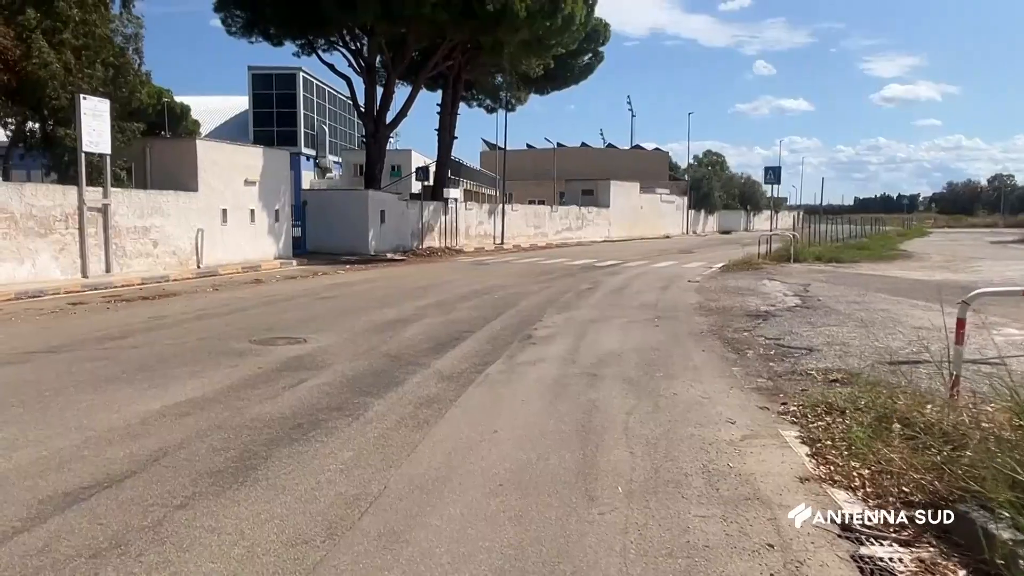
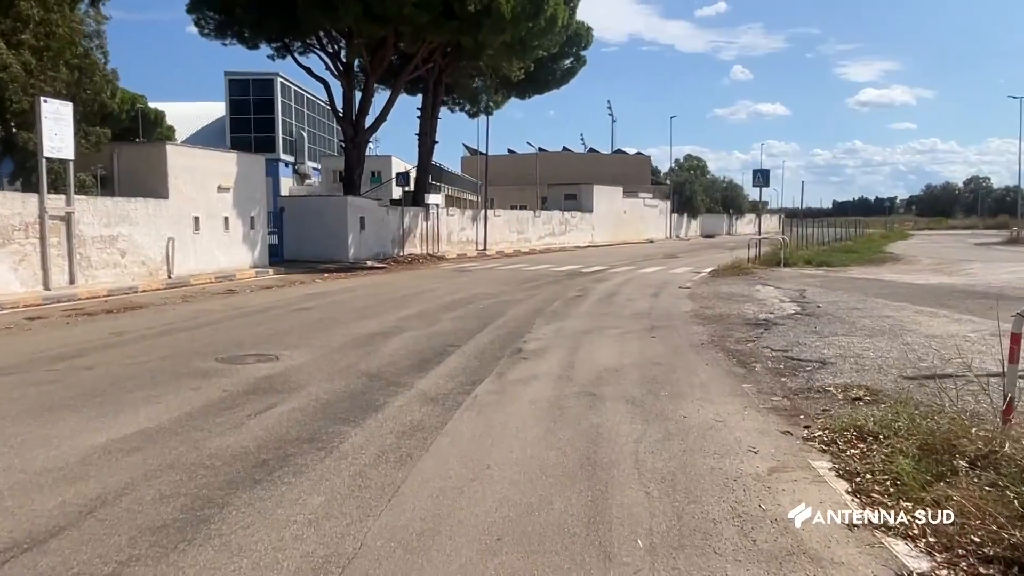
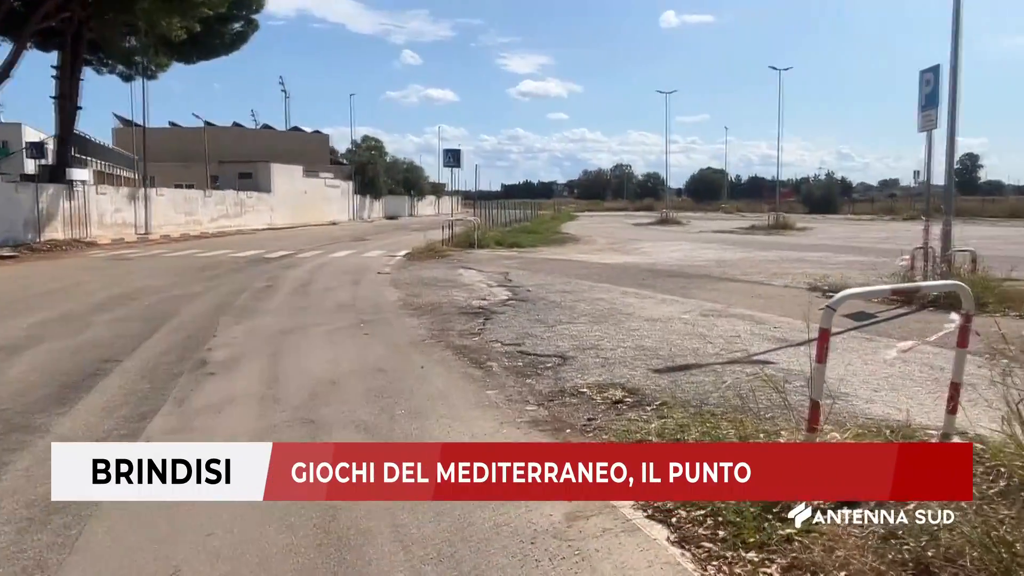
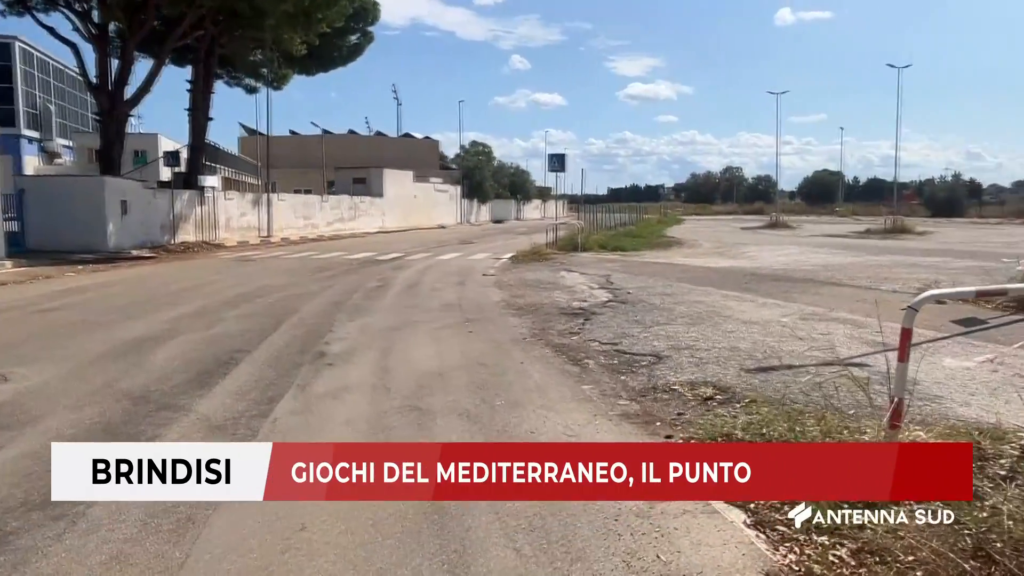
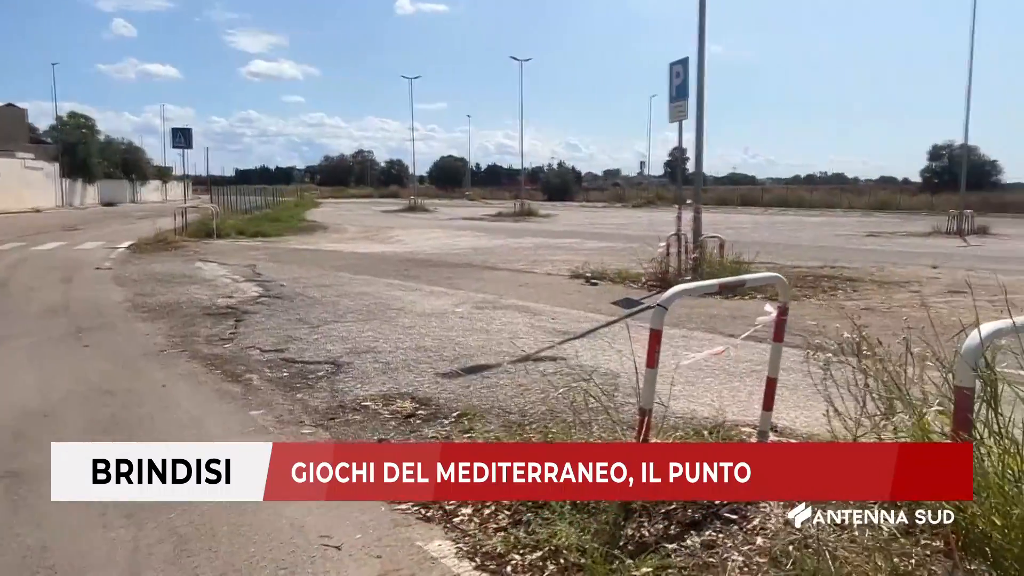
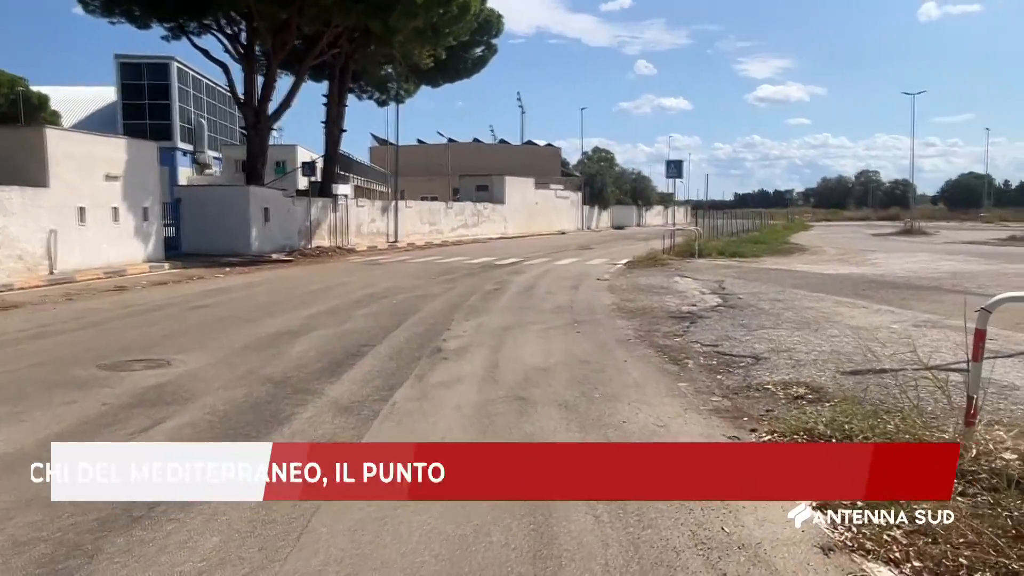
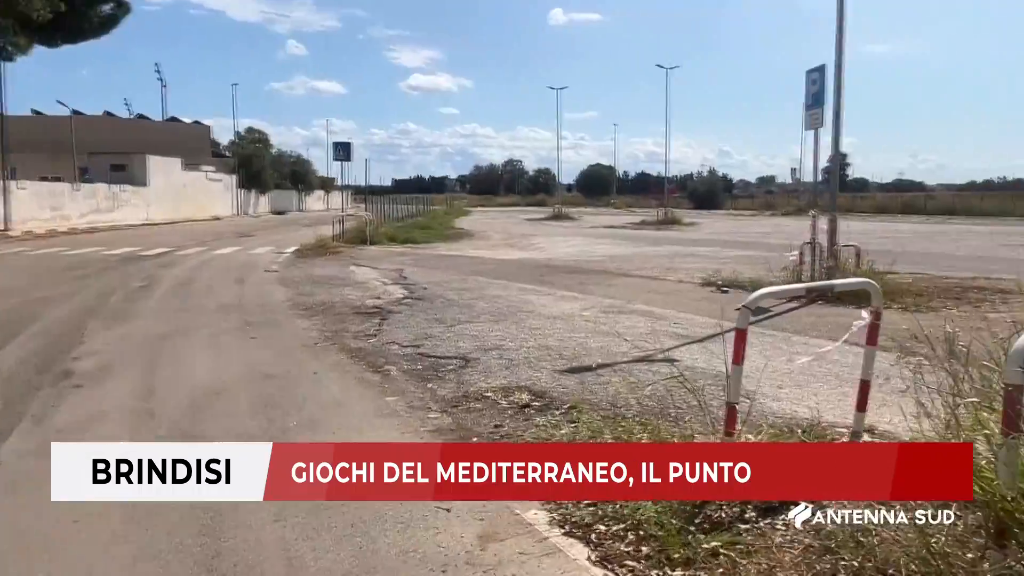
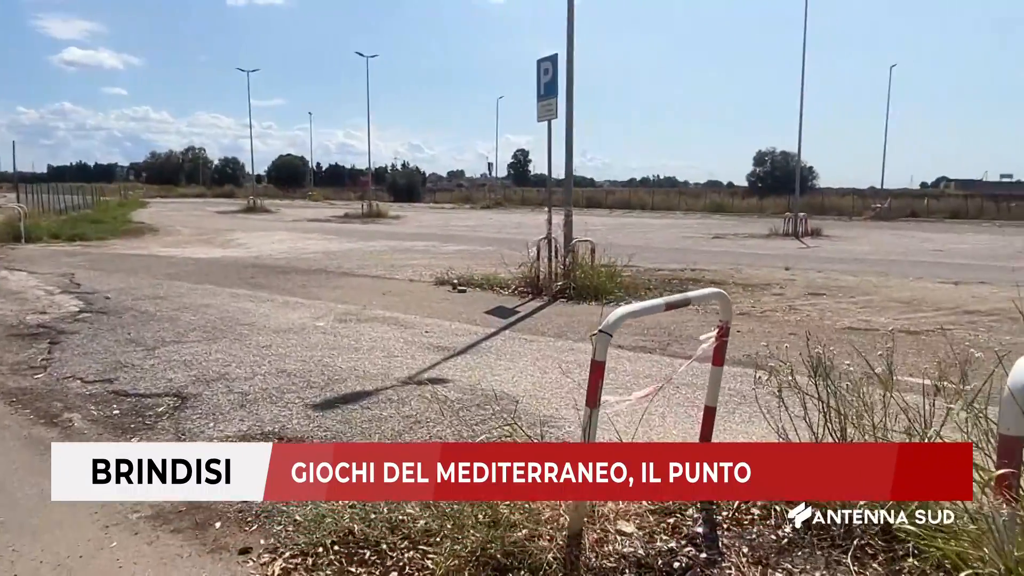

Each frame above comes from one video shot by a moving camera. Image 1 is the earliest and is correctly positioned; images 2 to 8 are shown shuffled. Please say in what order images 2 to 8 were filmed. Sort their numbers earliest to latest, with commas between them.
2, 6, 4, 3, 7, 5, 8
